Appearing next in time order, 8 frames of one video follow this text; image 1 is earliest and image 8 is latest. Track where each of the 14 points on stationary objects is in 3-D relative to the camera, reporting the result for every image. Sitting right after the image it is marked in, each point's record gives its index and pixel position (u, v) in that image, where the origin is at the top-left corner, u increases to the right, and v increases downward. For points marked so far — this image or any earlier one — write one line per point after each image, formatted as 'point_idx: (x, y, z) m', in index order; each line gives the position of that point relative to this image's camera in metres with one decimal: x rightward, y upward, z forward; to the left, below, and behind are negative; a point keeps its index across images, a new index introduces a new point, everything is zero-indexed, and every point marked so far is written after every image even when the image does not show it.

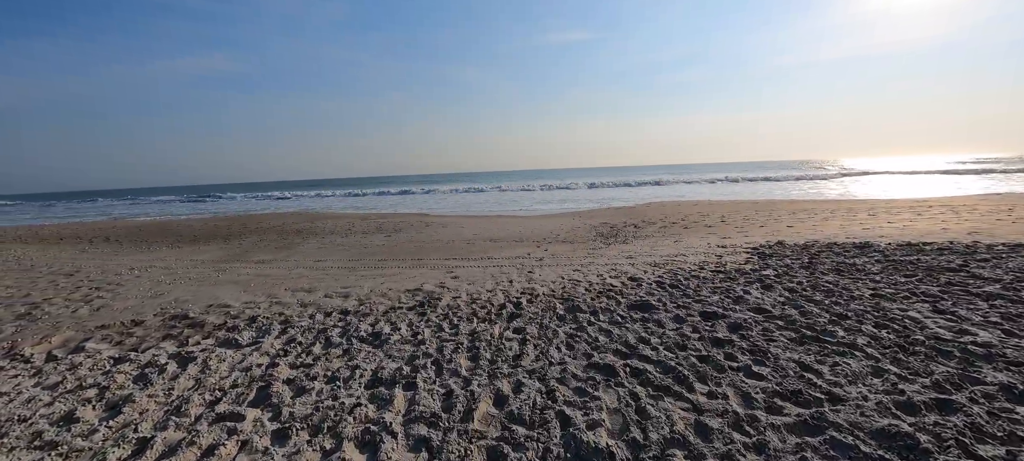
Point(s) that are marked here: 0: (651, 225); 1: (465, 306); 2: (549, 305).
0: (+4.4, +0.2, +11.6) m
1: (-0.6, -0.9, +4.4) m
2: (+0.4, -0.9, +4.1) m
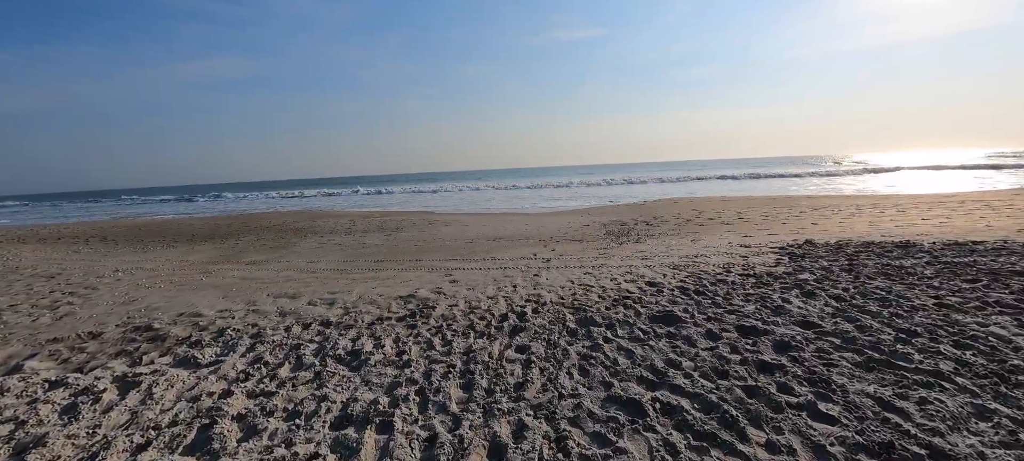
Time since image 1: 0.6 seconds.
0: (+4.5, +0.2, +11.0) m
1: (-0.5, -0.9, +3.8) m
2: (+0.4, -0.8, +3.6) m
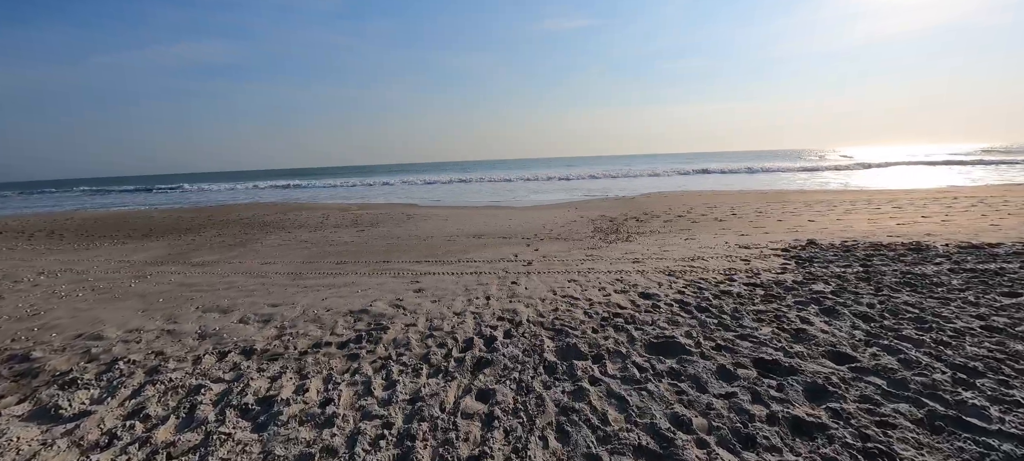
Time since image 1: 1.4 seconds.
0: (+4.0, +0.3, +10.4) m
1: (-0.8, -1.0, +3.1) m
2: (+0.2, -0.9, +2.9) m
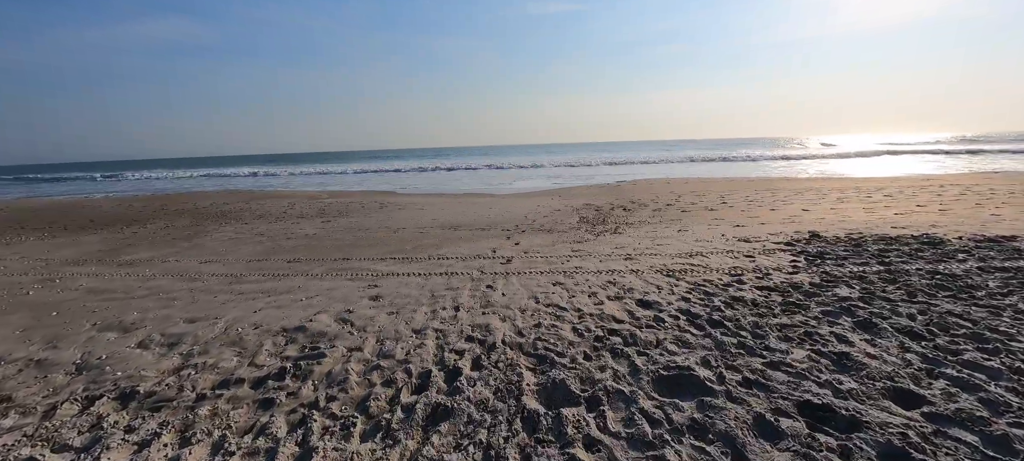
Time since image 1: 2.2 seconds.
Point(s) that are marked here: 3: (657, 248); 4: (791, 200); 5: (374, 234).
0: (+3.5, +0.6, +9.8) m
1: (-1.0, -1.0, +2.4) m
2: (0.0, -0.9, +2.2) m
3: (+2.2, -0.3, +5.6) m
4: (+7.6, +0.8, +10.1) m
5: (-3.0, -0.1, +8.1) m
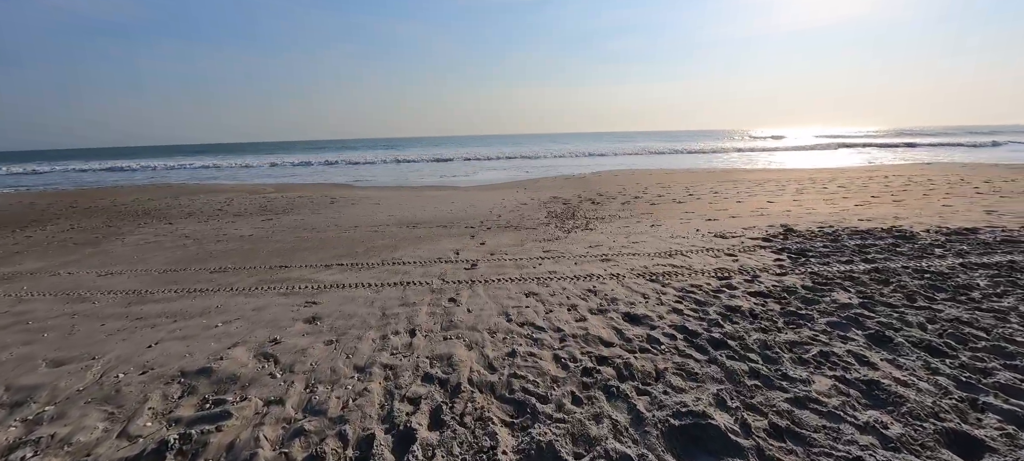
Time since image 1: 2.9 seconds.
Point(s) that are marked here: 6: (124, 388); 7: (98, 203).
0: (+2.6, +0.7, +9.5) m
1: (-1.2, -1.1, +1.7) m
2: (-0.1, -1.0, +1.7) m
3: (+1.7, -0.2, +5.2) m
4: (+6.7, +1.1, +10.2) m
5: (-3.7, -0.1, +7.2) m
6: (-2.5, -1.0, +2.4) m
7: (-14.8, +1.0, +13.2) m
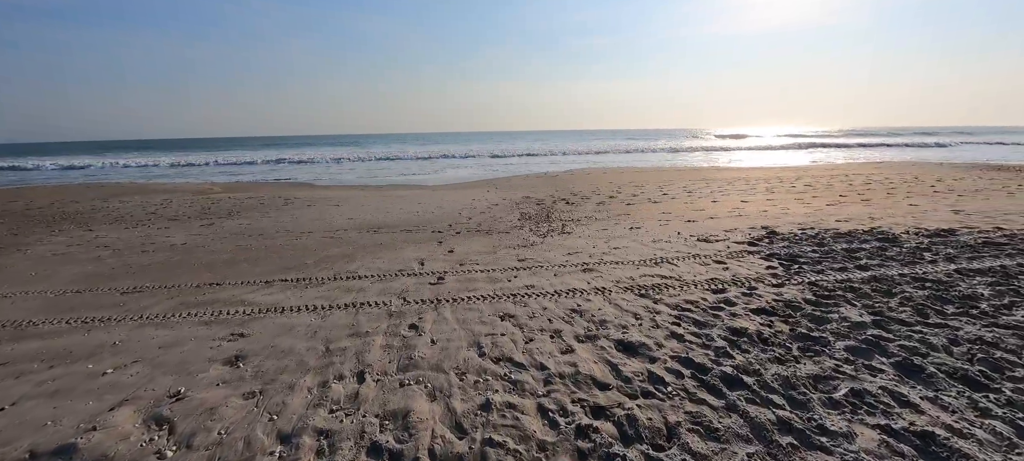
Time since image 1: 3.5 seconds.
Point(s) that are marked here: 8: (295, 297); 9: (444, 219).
0: (+1.9, +0.7, +9.2) m
1: (-1.2, -1.2, +1.2) m
2: (-0.2, -1.1, +1.2) m
3: (+1.4, -0.3, +4.9) m
4: (+5.9, +1.1, +10.2) m
5: (-4.2, -0.2, +6.4) m
6: (-2.6, -1.1, +1.7) m
7: (-15.8, +0.8, +11.5) m
8: (-2.2, -0.7, +3.7) m
9: (-1.4, +0.2, +7.7) m
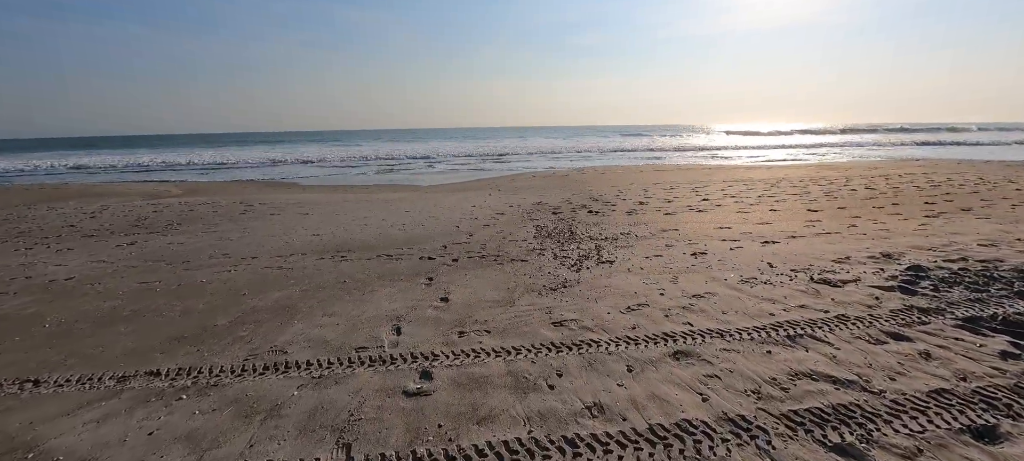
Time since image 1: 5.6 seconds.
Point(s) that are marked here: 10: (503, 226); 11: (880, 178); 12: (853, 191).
0: (+2.1, +0.4, +7.4) m
1: (-0.9, -1.6, -0.6) m
2: (+0.1, -1.5, -0.6) m
3: (+1.6, -0.7, +3.1) m
4: (+6.1, +0.8, +8.5) m
5: (-4.0, -0.6, +4.6) m
6: (-2.3, -1.5, -0.1) m
7: (-15.6, +0.4, +9.5) m
8: (-1.9, -1.0, +1.9) m
9: (-1.2, -0.1, +5.9) m
10: (-0.2, +0.1, +6.5) m
11: (+10.9, +1.6, +10.9) m
12: (+8.4, +1.0, +9.0) m
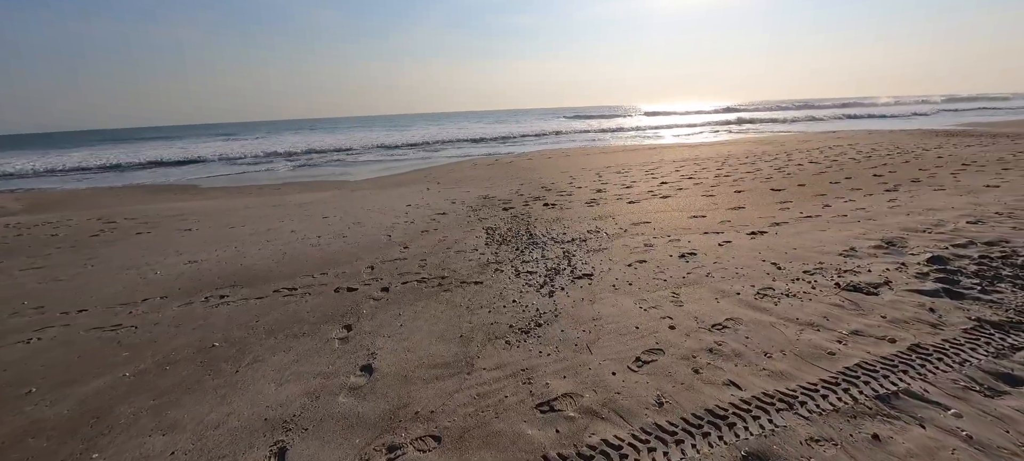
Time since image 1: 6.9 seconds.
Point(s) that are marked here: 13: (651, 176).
0: (+1.1, +0.5, +6.6) m
1: (-0.5, -2.0, -1.8) m
2: (+0.4, -1.8, -1.6) m
3: (+1.4, -0.7, +2.2) m
4: (+4.9, +1.2, +8.2) m
5: (-4.4, -1.0, +2.9) m
6: (-2.0, -2.0, -1.5) m
7: (-16.6, -0.7, +6.0) m
8: (-1.9, -1.4, +0.6) m
9: (-1.9, -0.3, +4.5) m
10: (-0.9, 0.0, +5.3) m
11: (+9.2, +2.4, +11.2) m
12: (+7.1, +1.6, +9.0) m
13: (+3.3, +1.3, +8.8) m
